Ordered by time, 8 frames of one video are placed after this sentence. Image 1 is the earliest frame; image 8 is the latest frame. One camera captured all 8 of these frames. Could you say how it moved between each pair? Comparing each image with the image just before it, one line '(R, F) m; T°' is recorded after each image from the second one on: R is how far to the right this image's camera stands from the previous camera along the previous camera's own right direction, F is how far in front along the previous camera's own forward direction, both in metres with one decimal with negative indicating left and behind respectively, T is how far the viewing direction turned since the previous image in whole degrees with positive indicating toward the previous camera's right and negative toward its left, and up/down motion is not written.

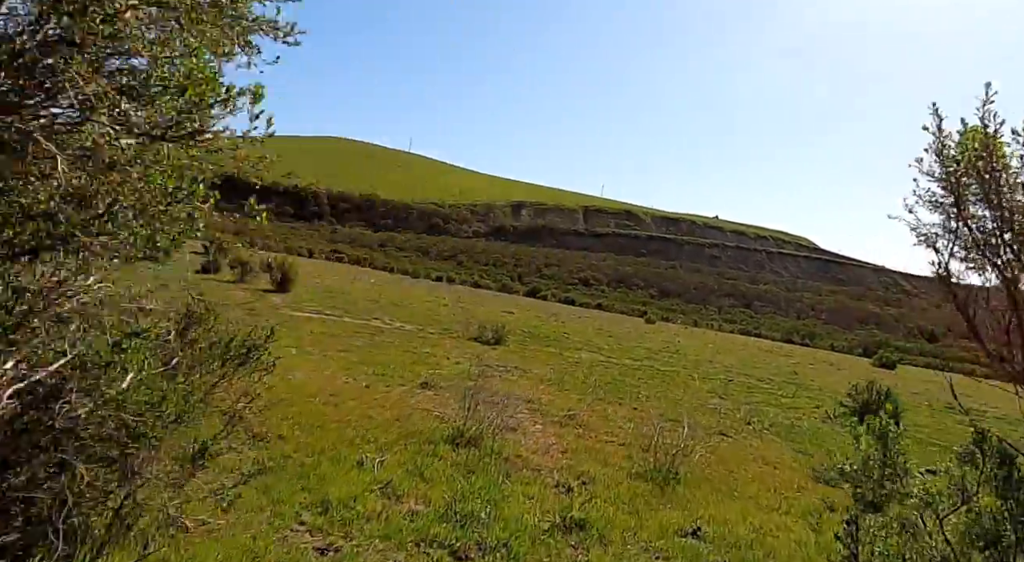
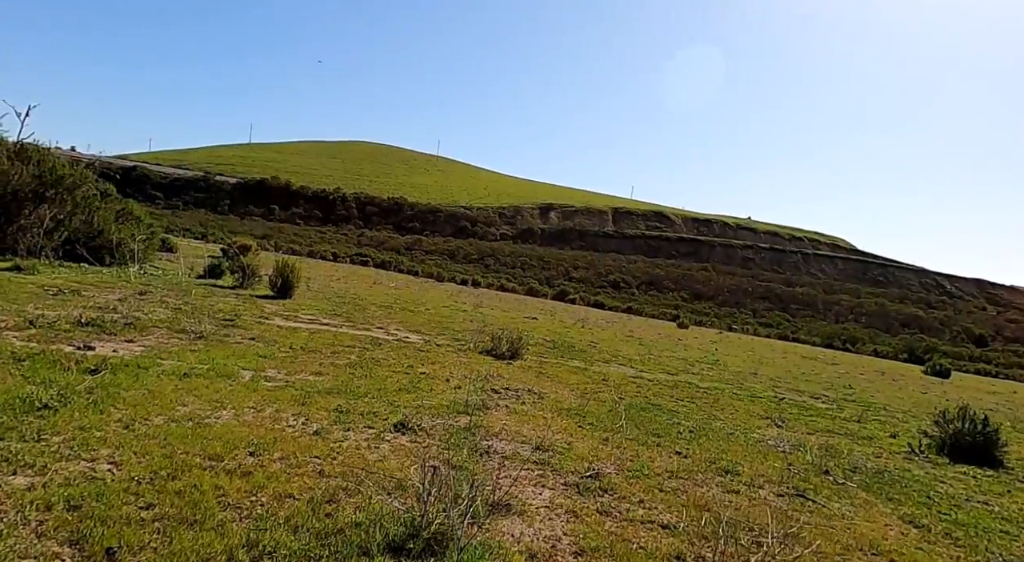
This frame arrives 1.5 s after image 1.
(+0.3, +2.6) m; -3°
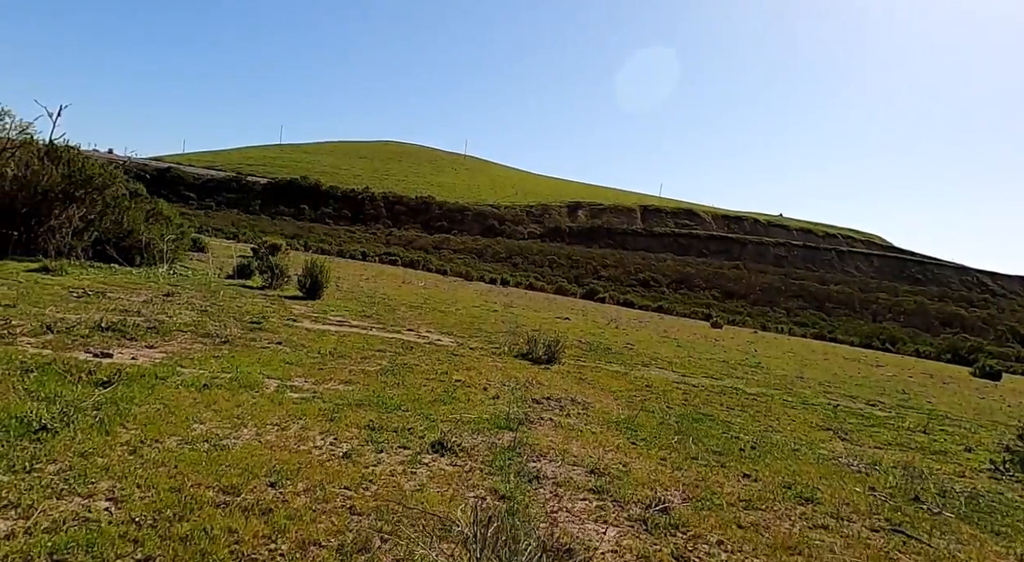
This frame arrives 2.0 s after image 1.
(-0.3, +0.9) m; -2°
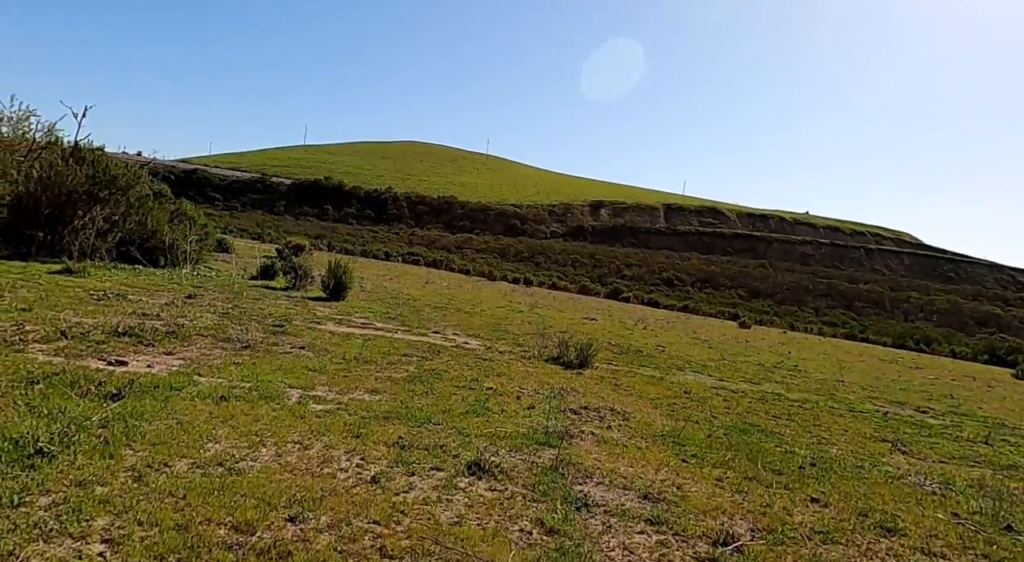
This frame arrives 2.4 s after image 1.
(-0.2, +0.7) m; -2°
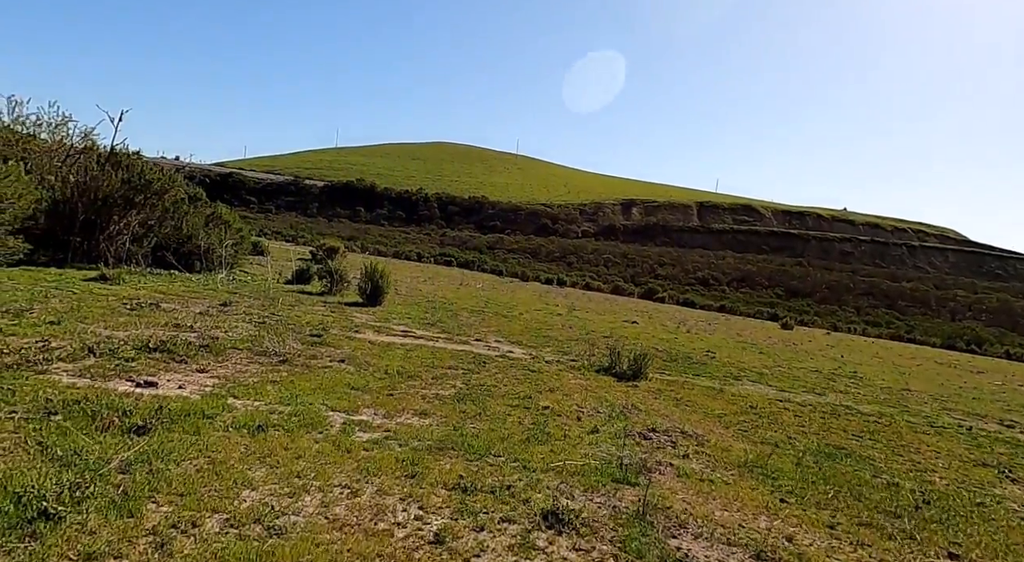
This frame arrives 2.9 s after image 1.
(-0.5, +1.0) m; -3°
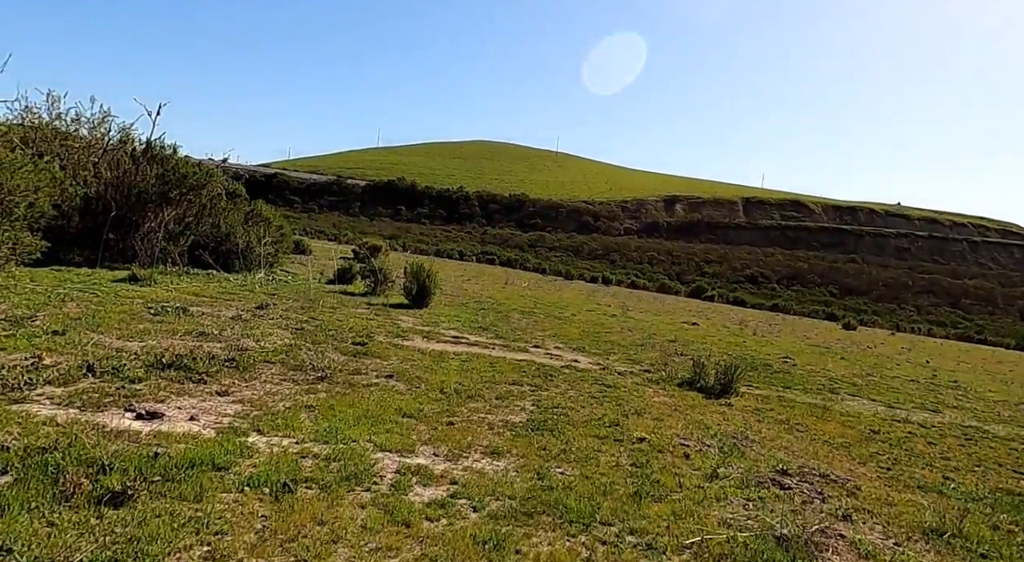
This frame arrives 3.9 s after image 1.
(-0.6, +2.0) m; -4°
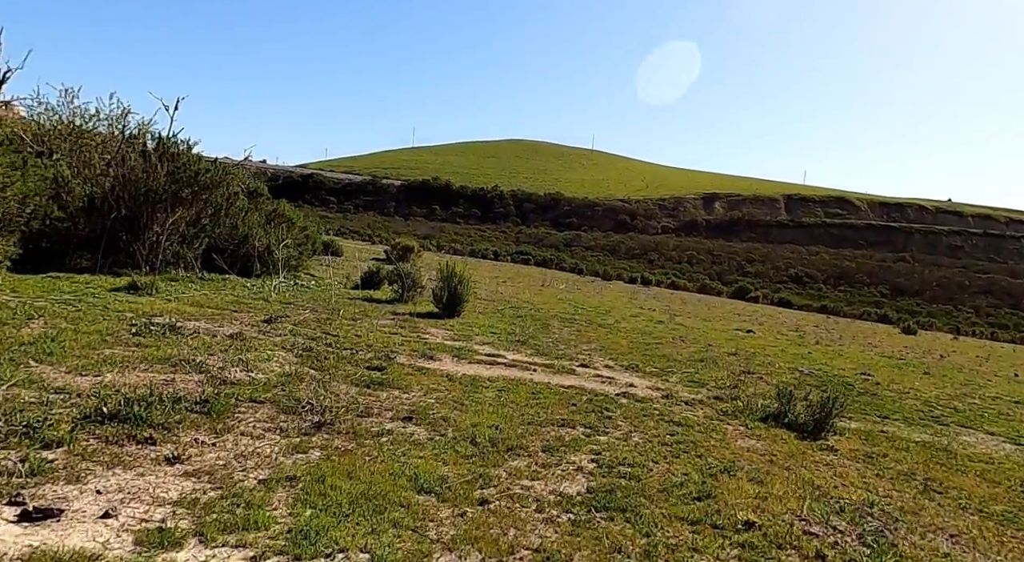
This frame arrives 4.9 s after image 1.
(-0.2, +2.3) m; -3°
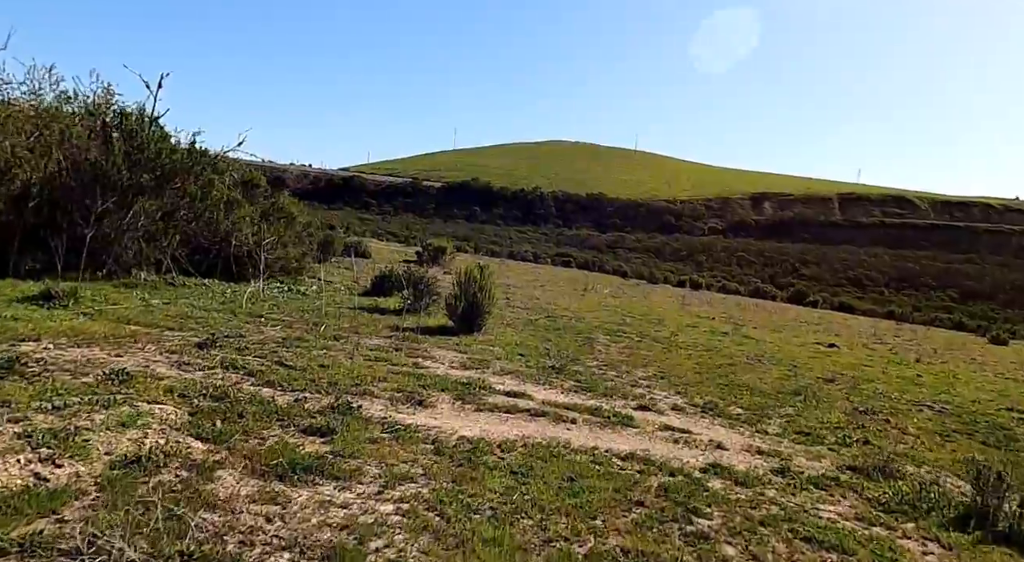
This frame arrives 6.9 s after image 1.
(+0.2, +4.3) m; -4°
